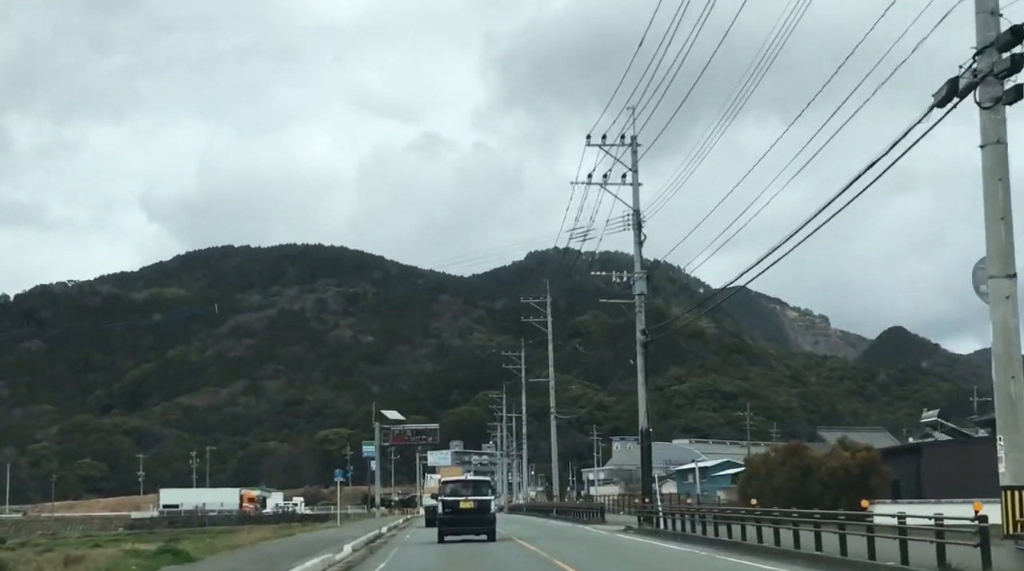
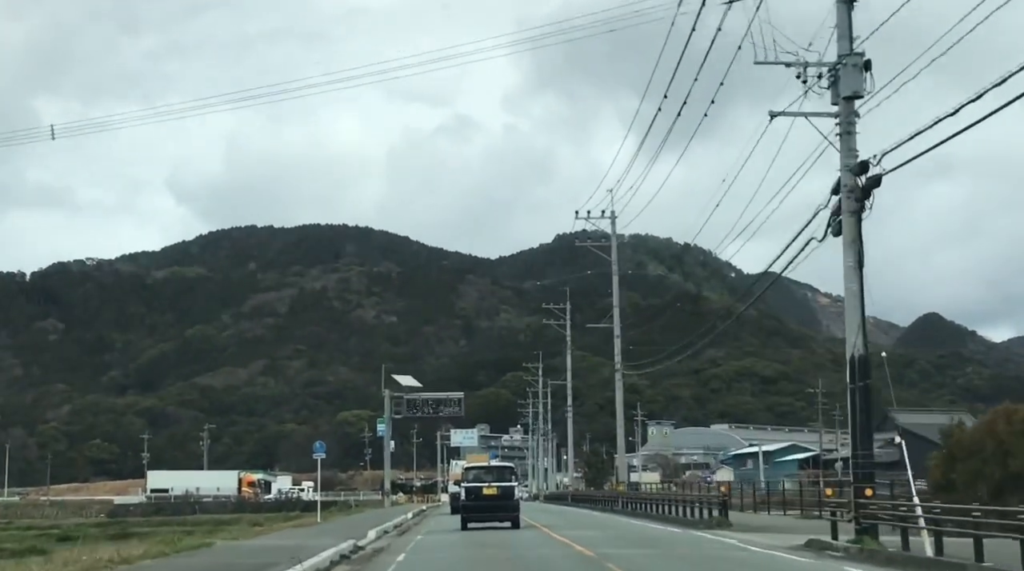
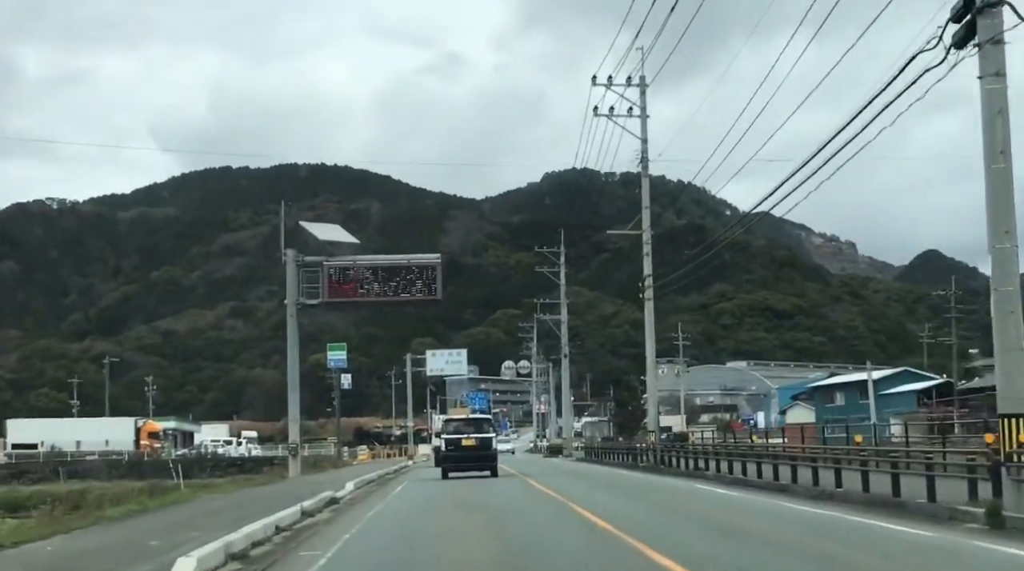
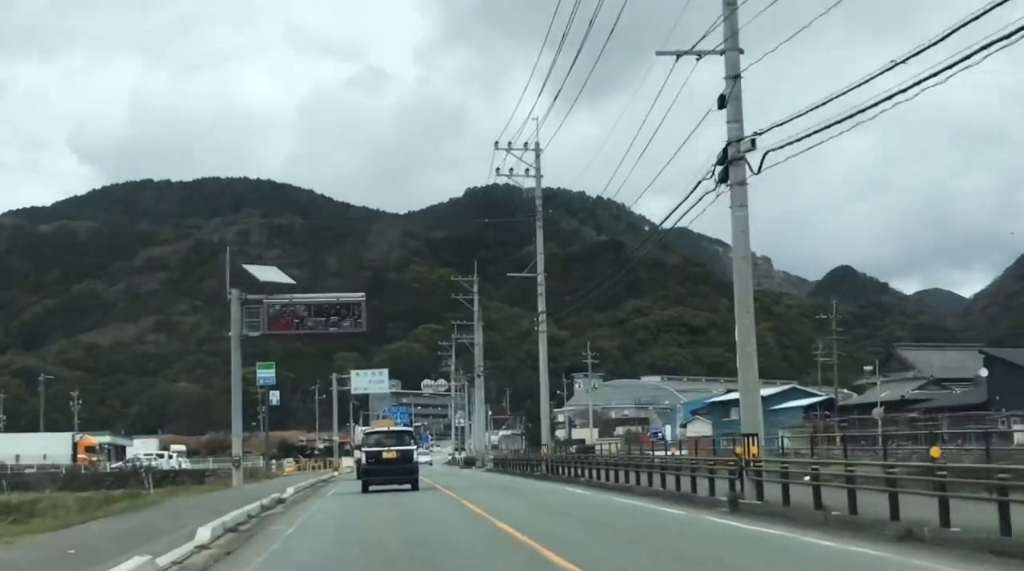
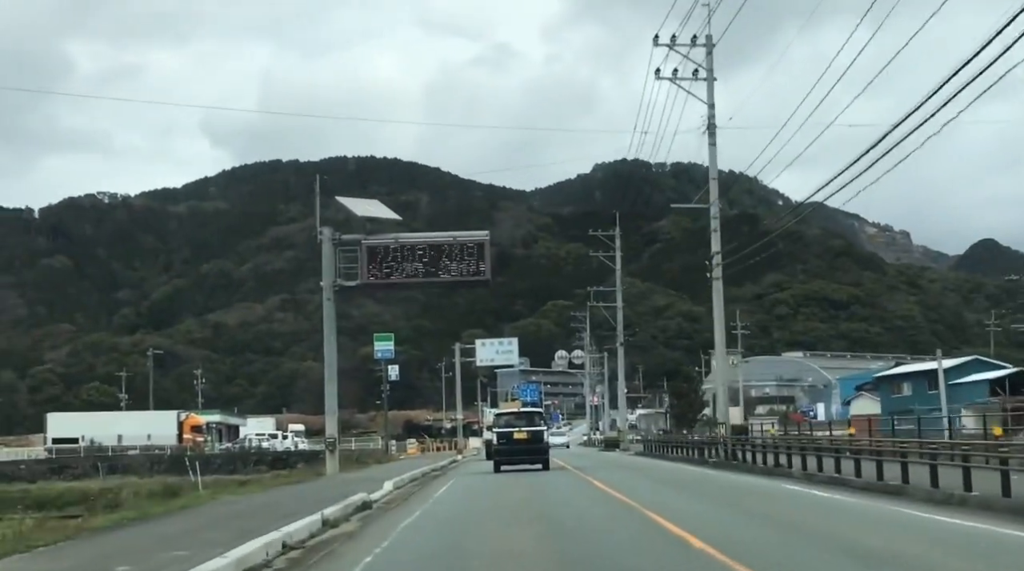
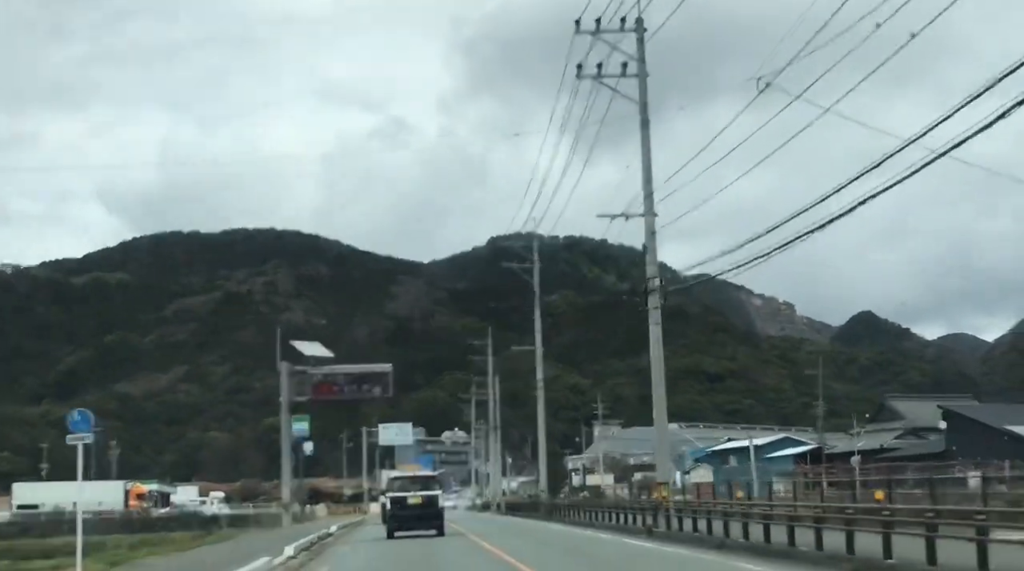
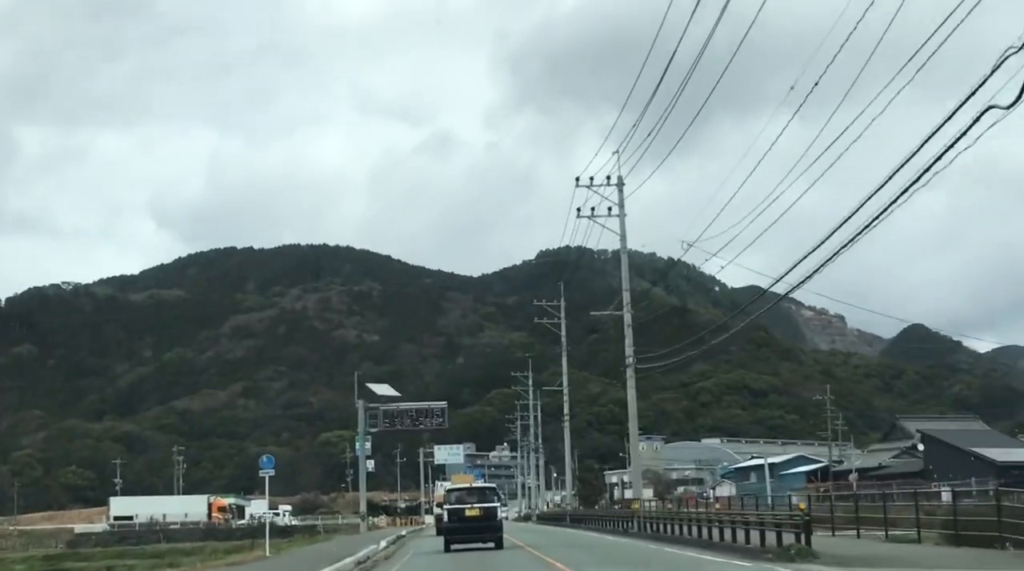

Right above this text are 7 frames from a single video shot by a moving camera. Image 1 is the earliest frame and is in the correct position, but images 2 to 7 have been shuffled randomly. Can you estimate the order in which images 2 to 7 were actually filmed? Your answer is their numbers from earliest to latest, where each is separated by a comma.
2, 7, 6, 4, 3, 5
